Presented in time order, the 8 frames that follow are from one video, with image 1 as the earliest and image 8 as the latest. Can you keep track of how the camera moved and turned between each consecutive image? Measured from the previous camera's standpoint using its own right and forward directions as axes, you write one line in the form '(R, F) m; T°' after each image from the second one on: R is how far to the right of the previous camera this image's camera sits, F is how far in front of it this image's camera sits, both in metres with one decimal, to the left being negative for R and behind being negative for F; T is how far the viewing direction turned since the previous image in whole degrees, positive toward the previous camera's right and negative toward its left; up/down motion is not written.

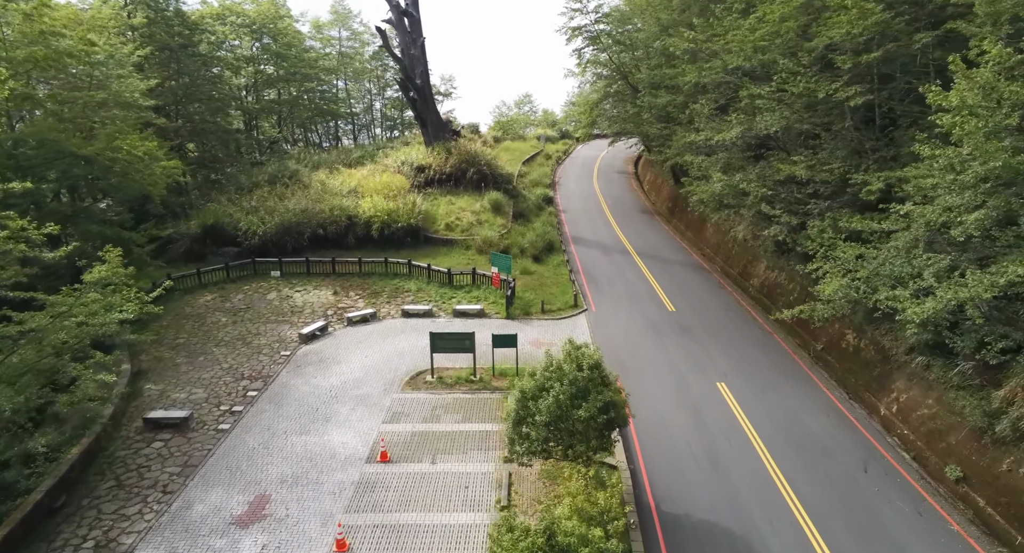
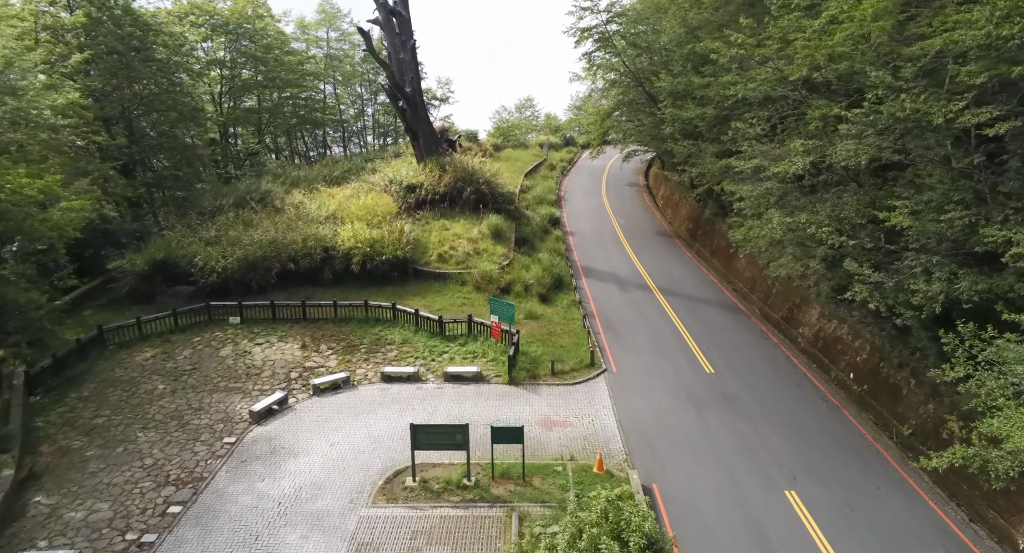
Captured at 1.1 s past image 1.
(-0.1, +3.3) m; 0°
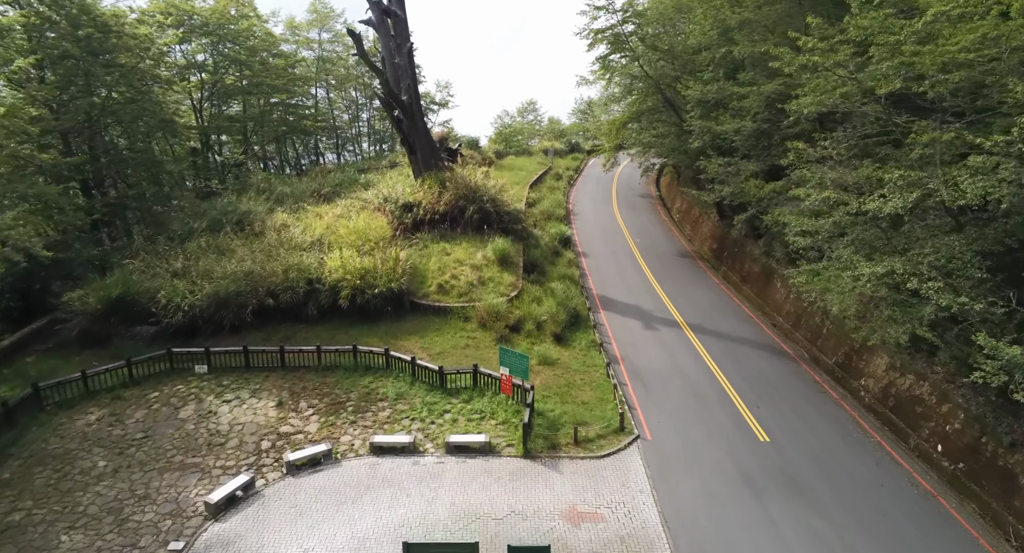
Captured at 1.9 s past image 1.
(-0.4, +2.5) m; 0°
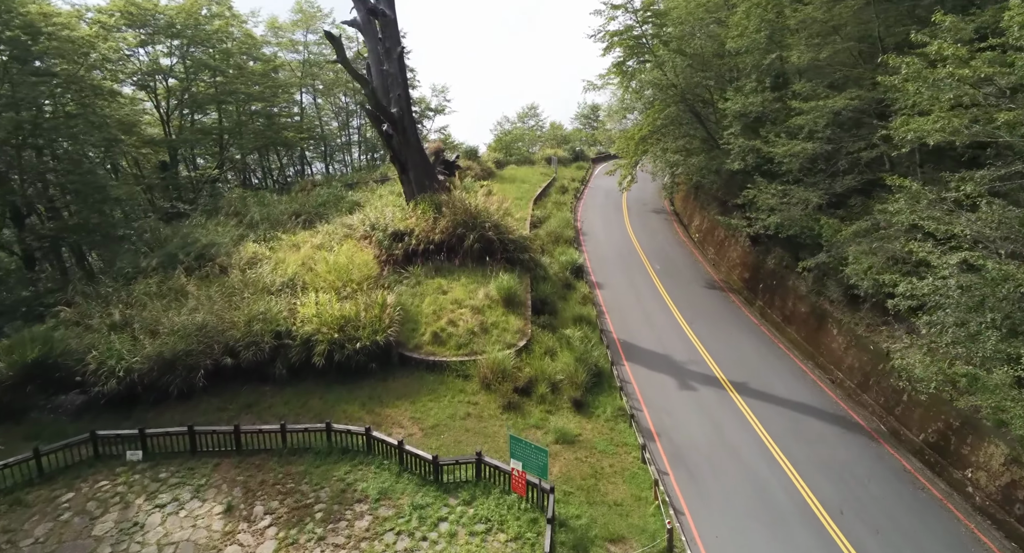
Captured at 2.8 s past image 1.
(-0.3, +3.1) m; 0°
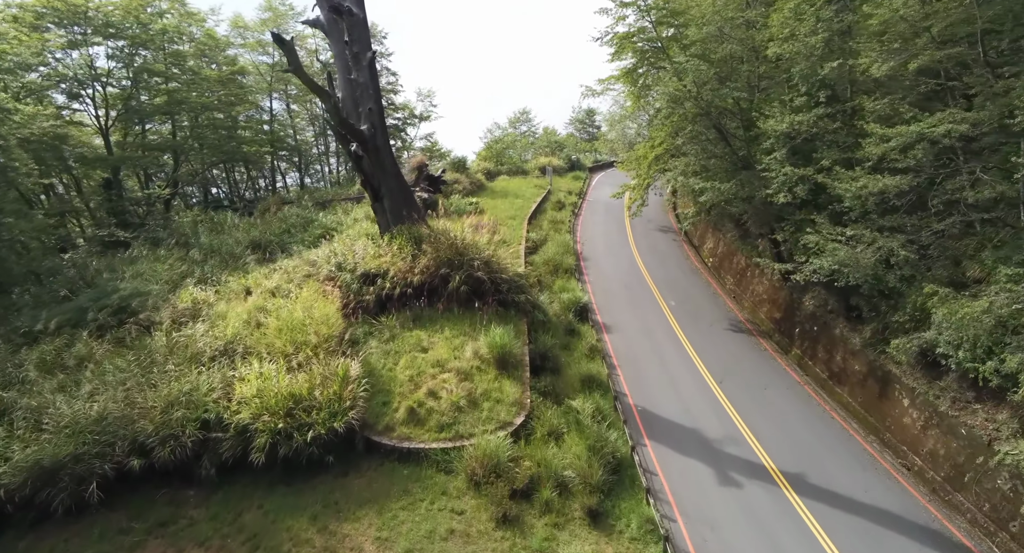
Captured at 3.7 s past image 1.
(-0.1, +3.3) m; +1°
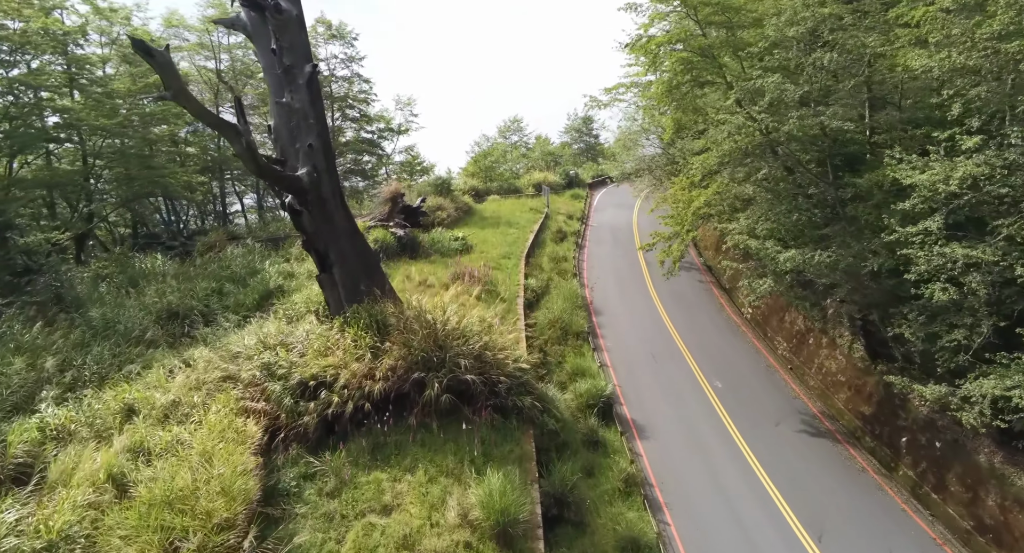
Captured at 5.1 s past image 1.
(-0.3, +5.1) m; +1°
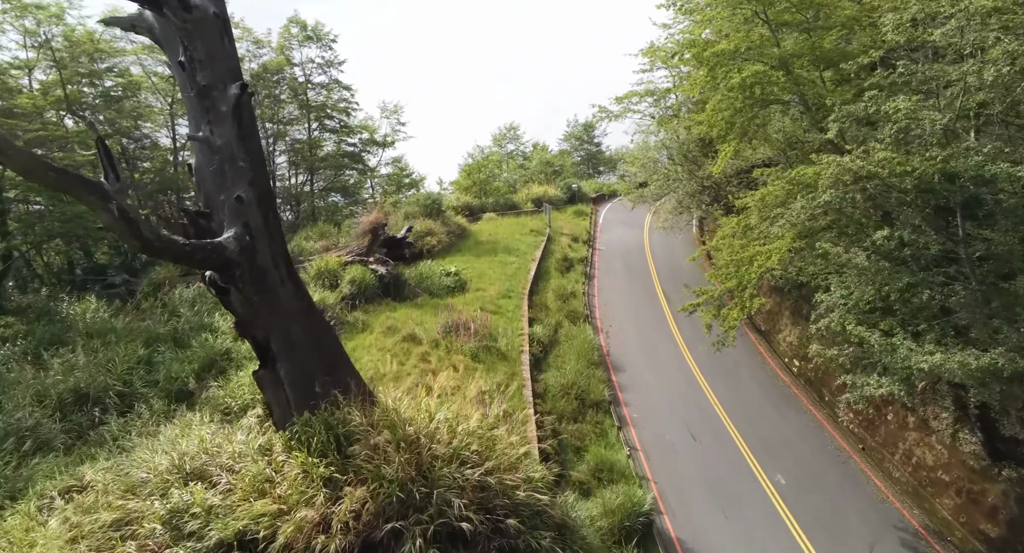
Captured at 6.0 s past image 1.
(-0.3, +3.6) m; +1°
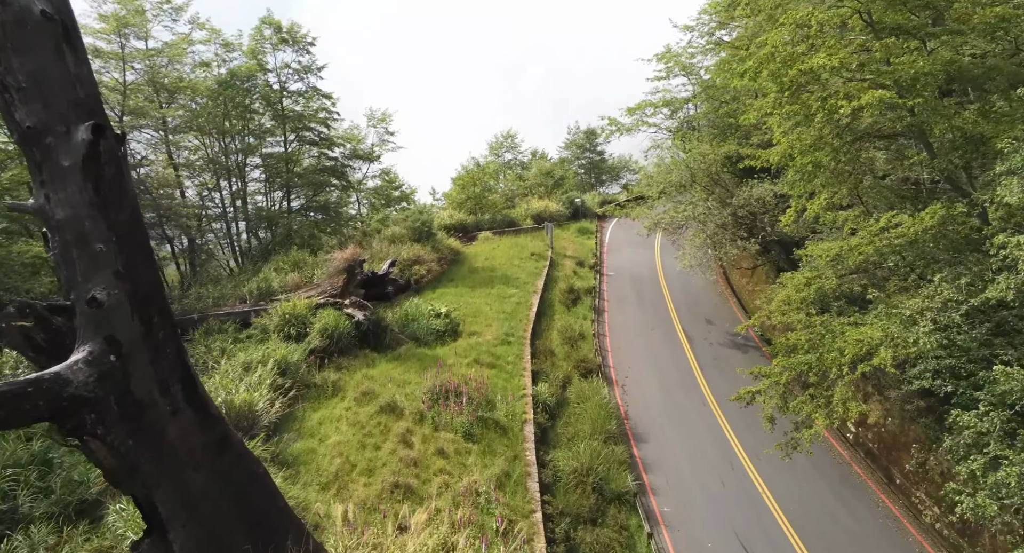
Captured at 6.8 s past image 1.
(-0.1, +3.1) m; 0°
